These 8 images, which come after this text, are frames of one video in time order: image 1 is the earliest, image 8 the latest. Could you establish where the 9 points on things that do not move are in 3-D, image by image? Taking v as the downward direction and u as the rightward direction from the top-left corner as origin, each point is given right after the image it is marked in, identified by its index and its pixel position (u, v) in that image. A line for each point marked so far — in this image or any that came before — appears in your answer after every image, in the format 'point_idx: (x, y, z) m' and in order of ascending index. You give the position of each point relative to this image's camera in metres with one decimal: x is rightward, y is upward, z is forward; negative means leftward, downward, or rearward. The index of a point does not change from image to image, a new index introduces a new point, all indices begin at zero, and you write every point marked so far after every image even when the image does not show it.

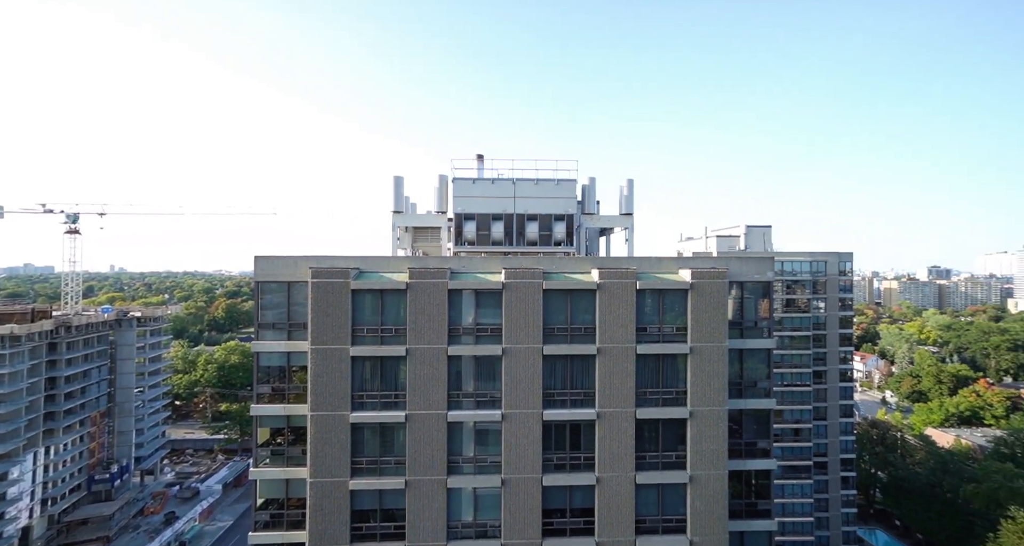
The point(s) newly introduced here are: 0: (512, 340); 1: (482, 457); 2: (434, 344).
0: (0.0, -2.4, +19.6) m
1: (-1.1, -6.7, +19.6) m
2: (-2.9, -2.6, +19.2) m
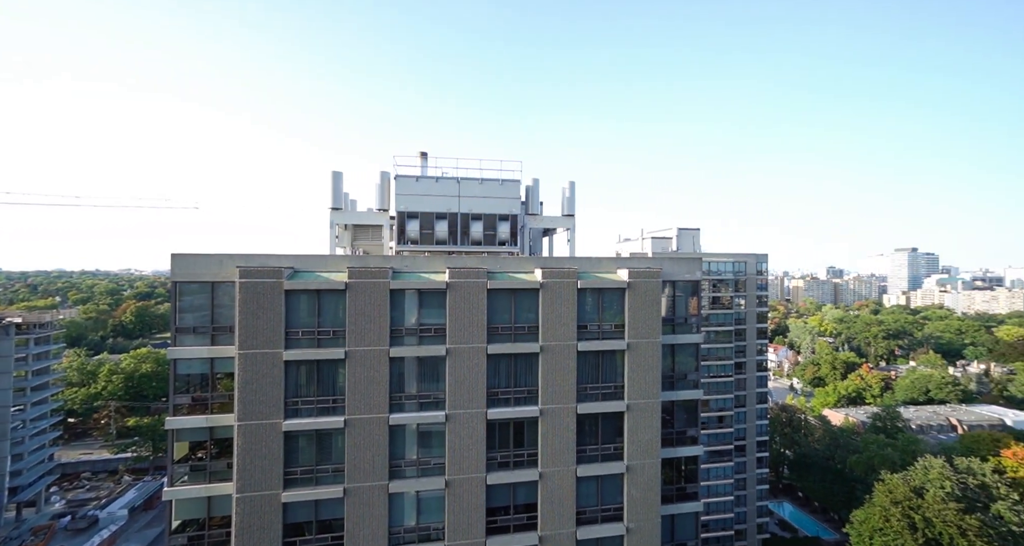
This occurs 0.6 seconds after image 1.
0: (-2.0, -2.4, +19.3) m
1: (-3.1, -6.6, +19.2) m
2: (-4.8, -2.5, +18.7) m
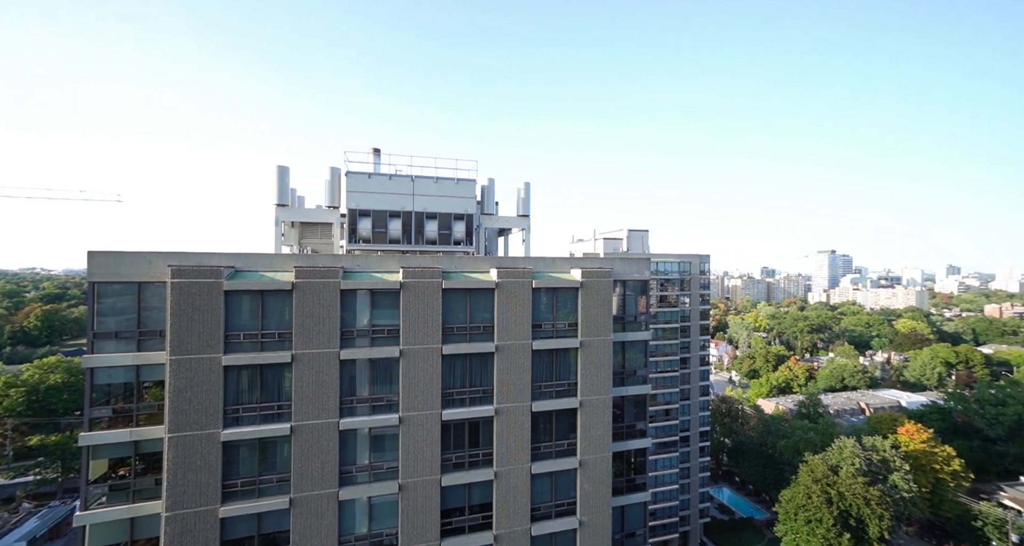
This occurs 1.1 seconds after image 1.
0: (-3.6, -2.4, +18.9) m
1: (-4.7, -6.6, +18.8) m
2: (-6.3, -2.5, +18.1) m
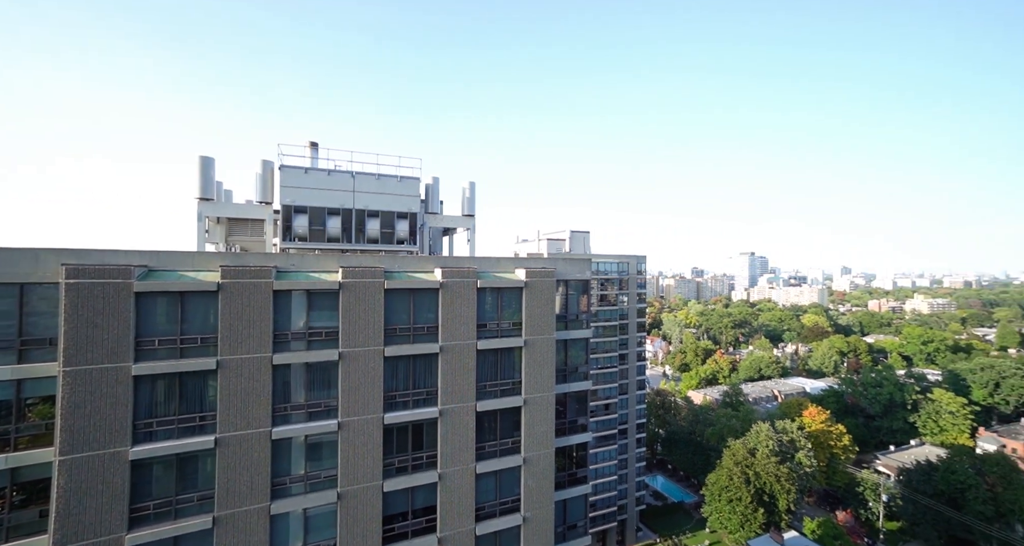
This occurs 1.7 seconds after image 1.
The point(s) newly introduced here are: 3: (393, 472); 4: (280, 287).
0: (-5.5, -2.4, +18.2) m
1: (-6.6, -6.6, +17.9) m
2: (-8.1, -2.5, +17.1) m
3: (-4.2, -7.0, +19.1) m
4: (-7.5, -0.5, +17.3) m
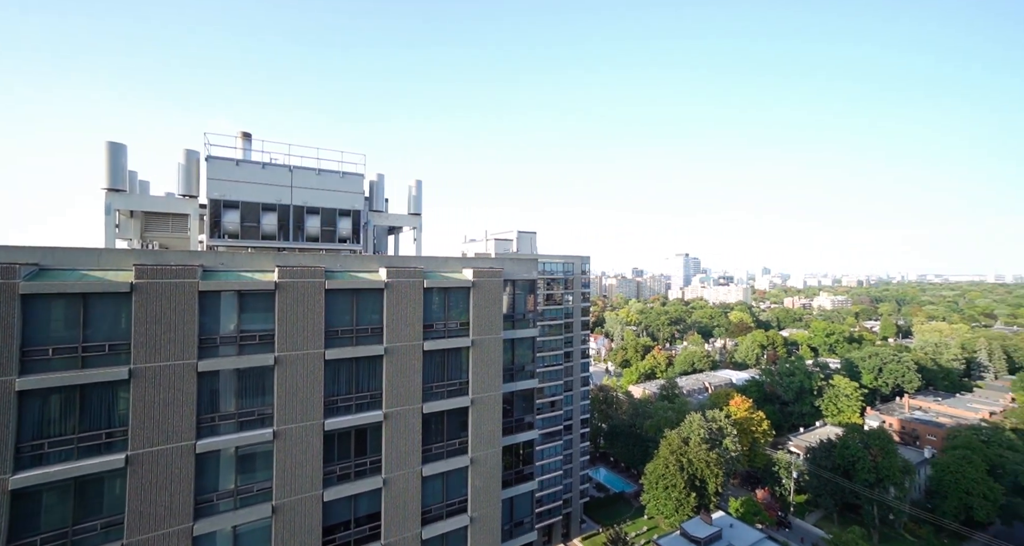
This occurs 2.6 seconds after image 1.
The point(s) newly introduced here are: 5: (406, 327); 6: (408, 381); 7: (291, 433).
0: (-7.2, -2.4, +17.2) m
1: (-8.2, -6.6, +16.8) m
2: (-9.7, -2.5, +15.8) m
3: (-6.0, -7.0, +18.3) m
4: (-9.1, -0.4, +16.2) m
5: (-3.8, -1.9, +19.4) m
6: (-3.7, -3.9, +19.5) m
7: (-7.1, -5.1, +17.3) m
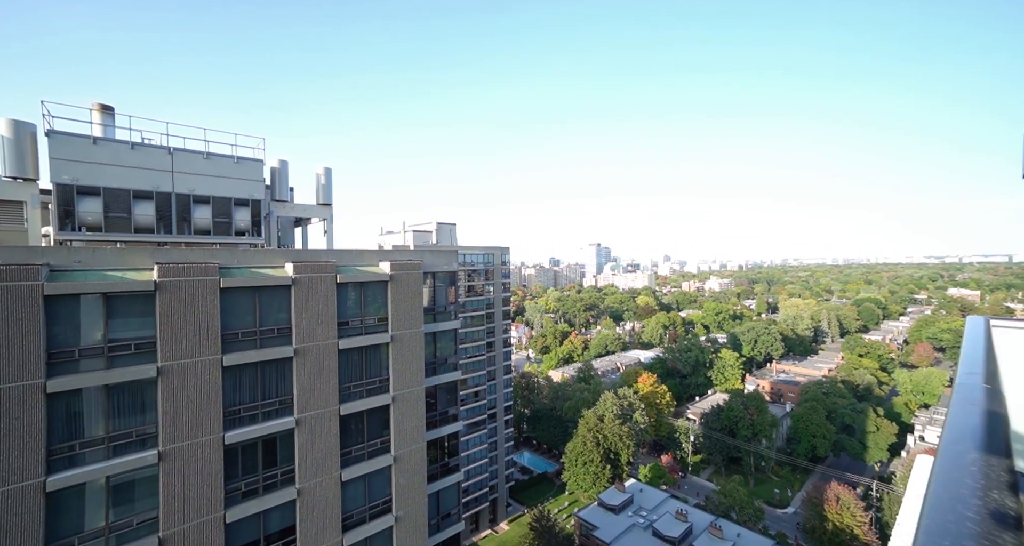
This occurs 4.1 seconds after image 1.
0: (-9.5, -2.3, +15.1) m
1: (-10.4, -6.6, +14.6) m
2: (-11.8, -2.5, +13.3) m
3: (-8.4, -6.9, +16.3) m
4: (-11.3, -0.4, +13.7) m
5: (-6.5, -1.8, +17.8) m
6: (-6.3, -3.7, +17.9) m
7: (-9.3, -5.1, +15.2) m
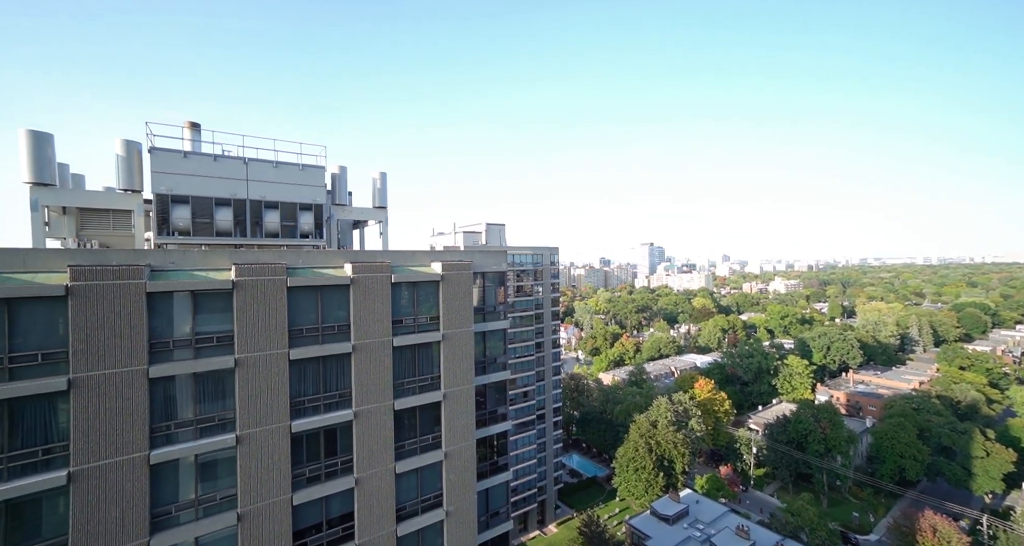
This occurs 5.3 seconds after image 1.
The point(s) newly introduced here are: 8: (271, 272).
0: (-8.1, -2.3, +16.5) m
1: (-9.0, -6.6, +16.1) m
2: (-10.5, -2.5, +15.0) m
3: (-6.8, -6.9, +17.7) m
4: (-10.0, -0.4, +15.3) m
5: (-4.8, -1.8, +18.9) m
6: (-4.7, -3.7, +19.0) m
7: (-7.9, -5.1, +16.7) m
8: (-7.6, 0.0, +16.9) m
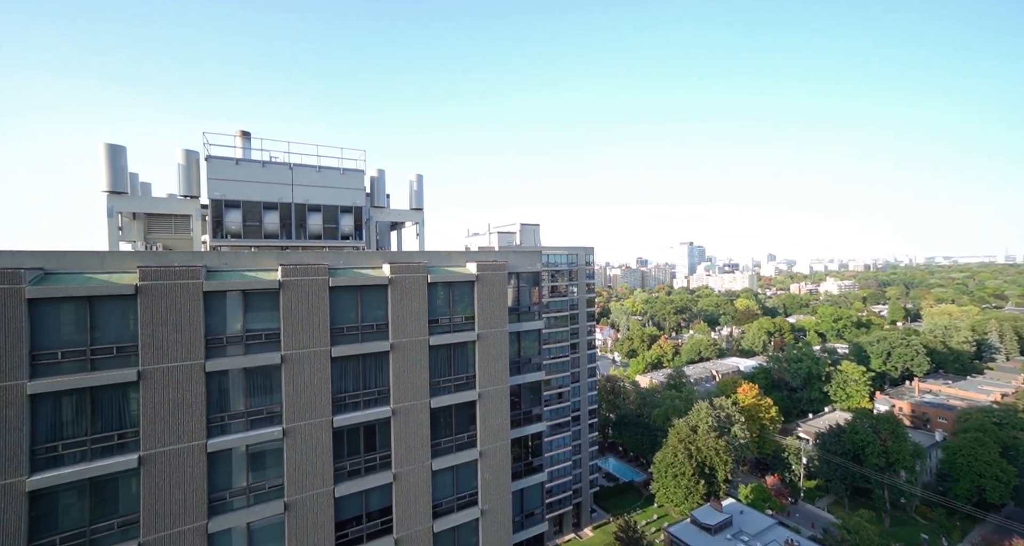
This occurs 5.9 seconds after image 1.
0: (-7.0, -2.3, +17.3) m
1: (-7.9, -6.6, +17.0) m
2: (-9.5, -2.5, +15.9) m
3: (-5.7, -6.9, +18.4) m
4: (-9.0, -0.4, +16.2) m
5: (-3.6, -1.8, +19.5) m
6: (-3.5, -3.7, +19.6) m
7: (-6.8, -5.1, +17.4) m
8: (-6.5, 0.0, +17.7) m
